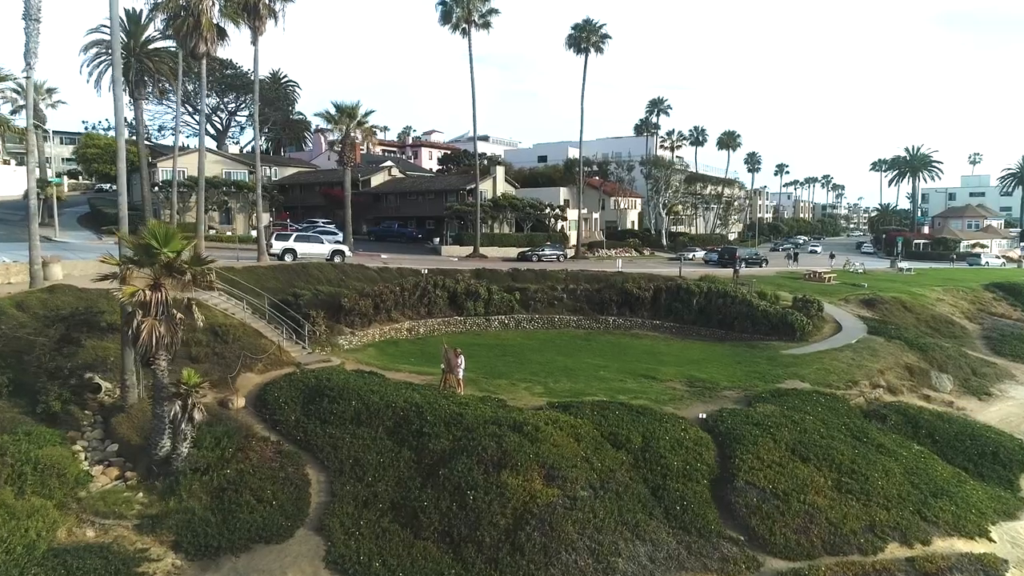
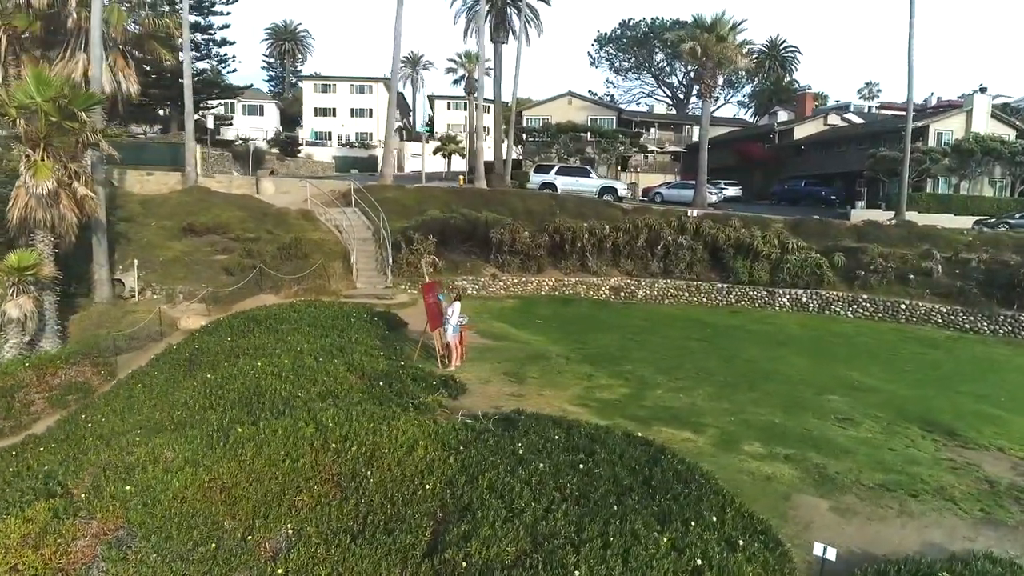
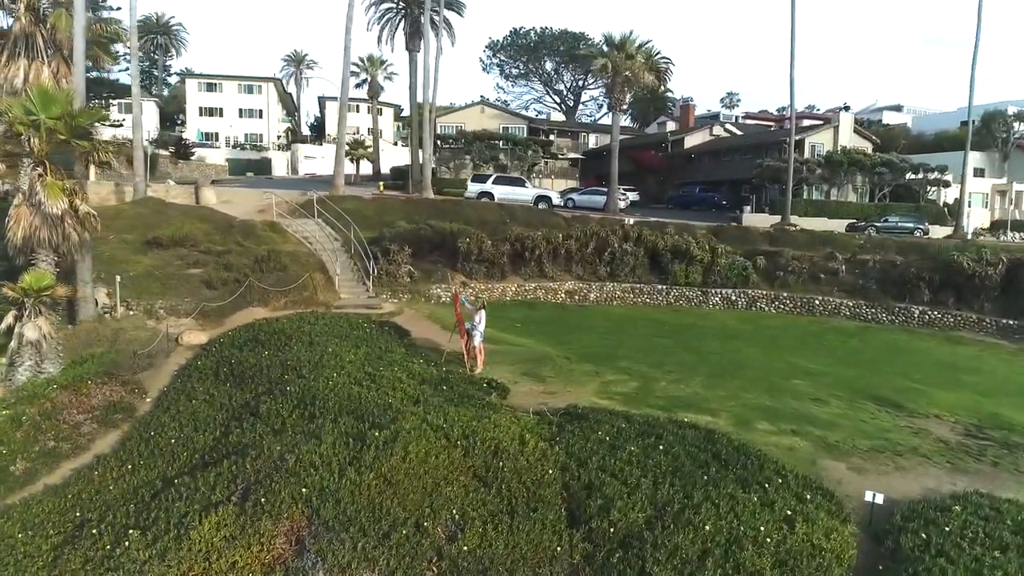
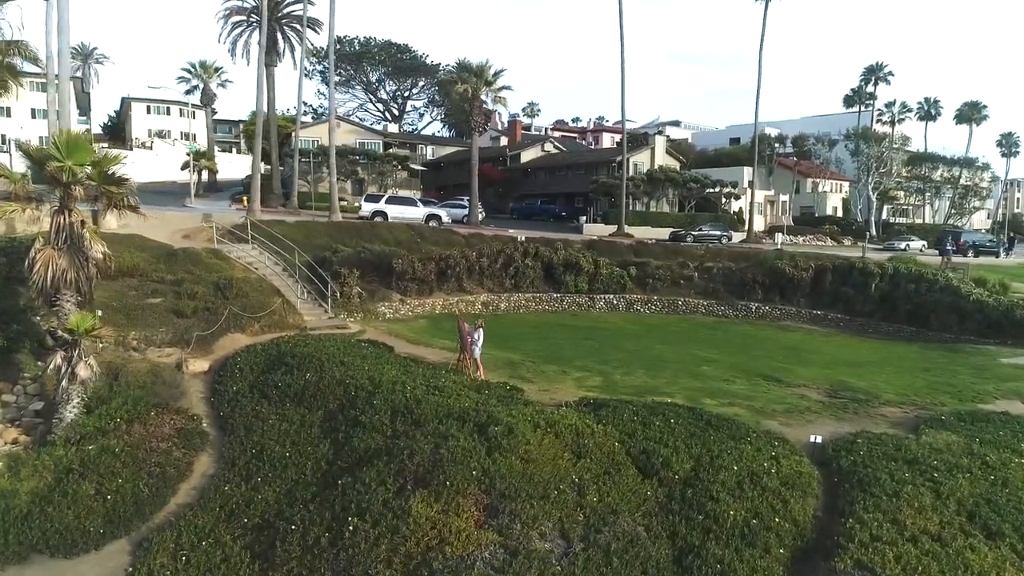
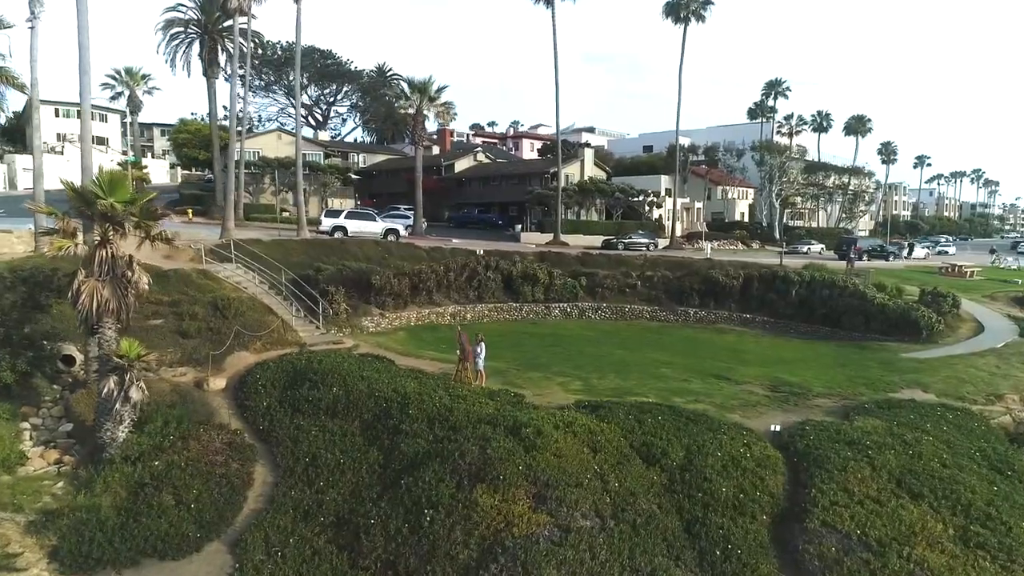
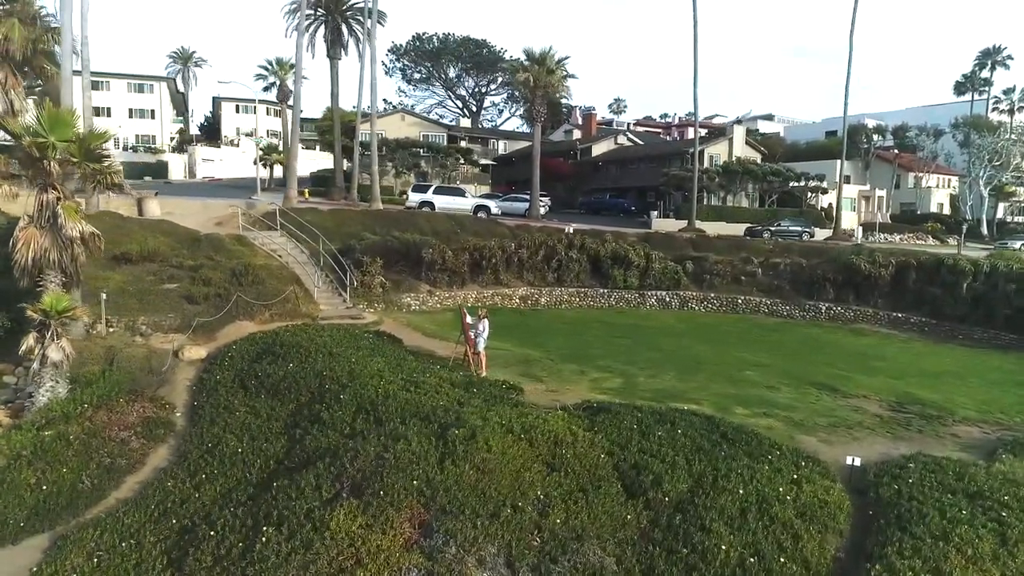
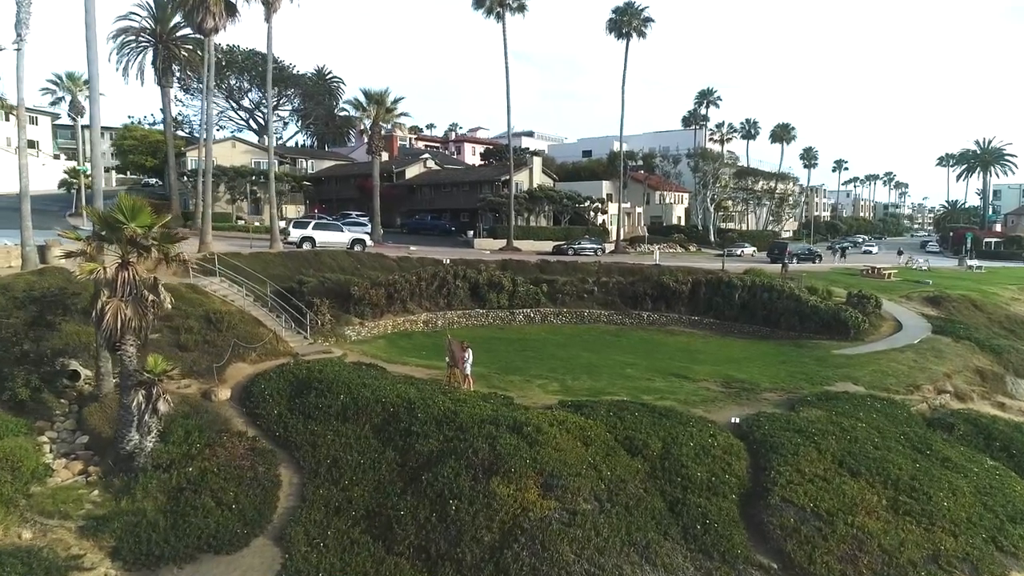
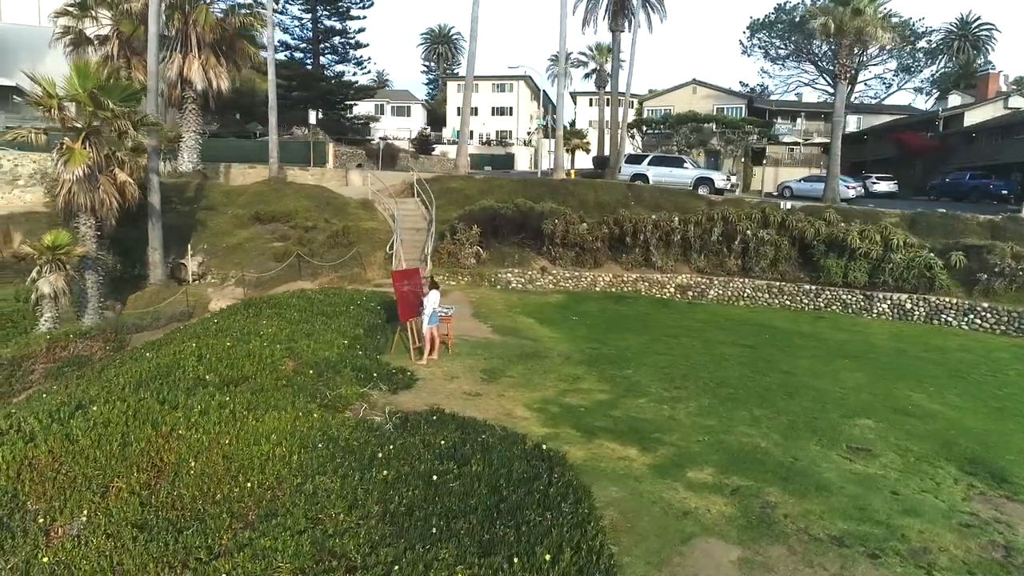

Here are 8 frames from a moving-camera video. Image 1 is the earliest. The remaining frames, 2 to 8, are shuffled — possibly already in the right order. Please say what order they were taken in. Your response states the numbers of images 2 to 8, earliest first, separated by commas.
7, 5, 4, 6, 3, 2, 8
